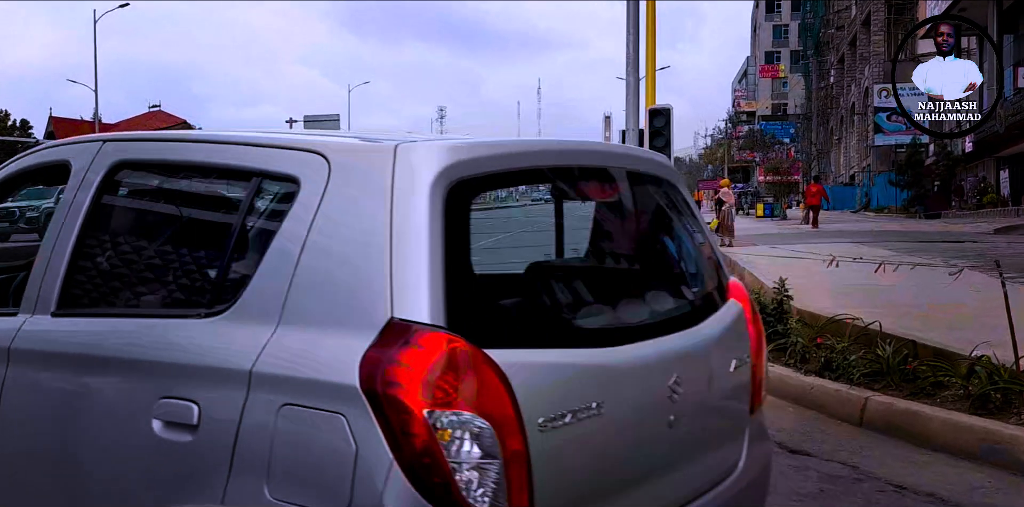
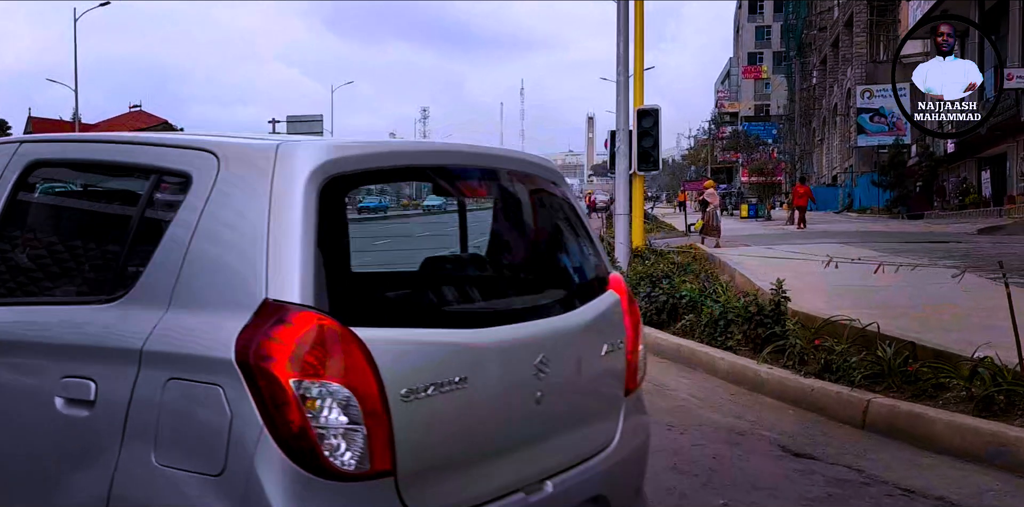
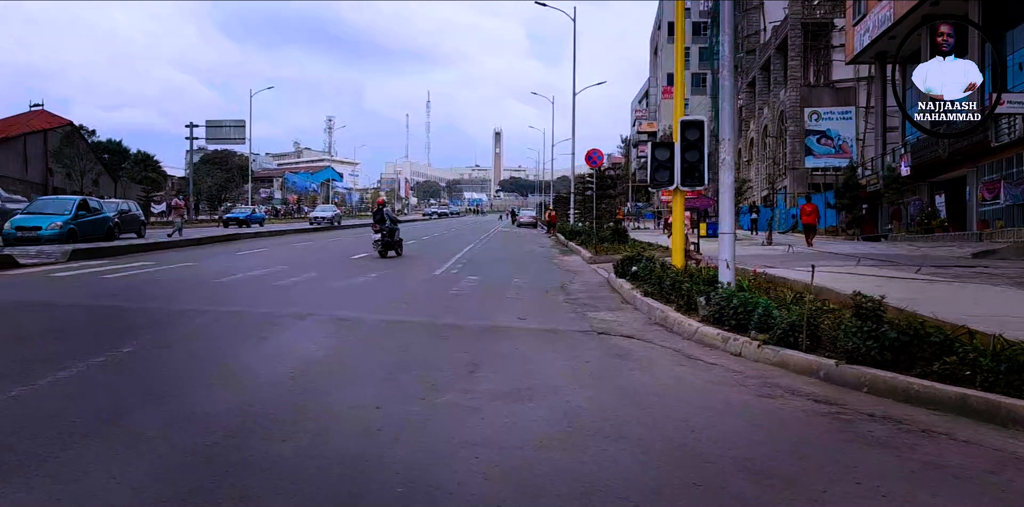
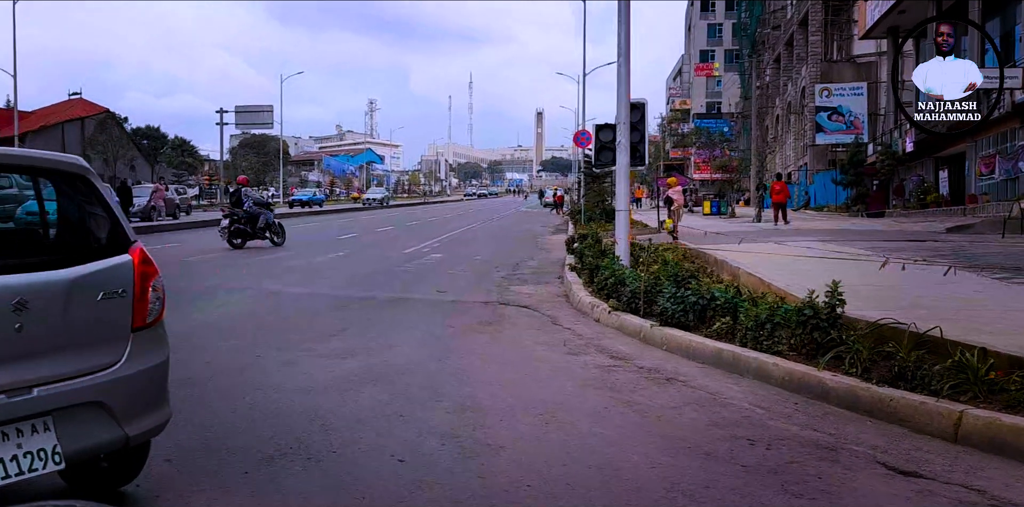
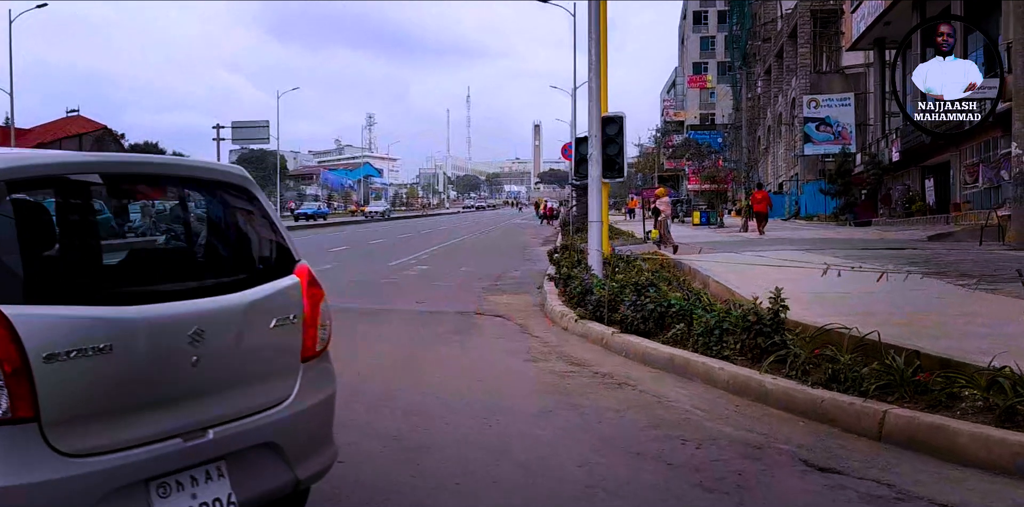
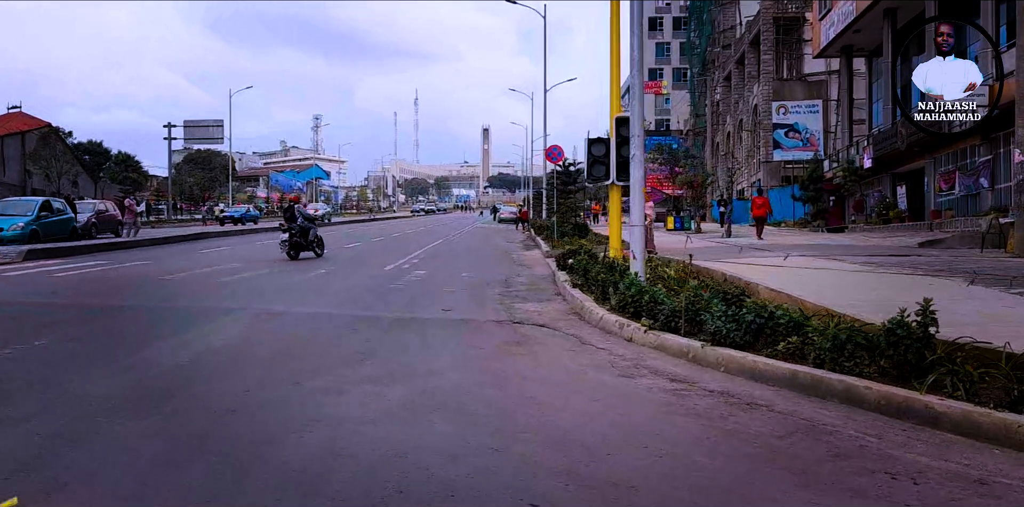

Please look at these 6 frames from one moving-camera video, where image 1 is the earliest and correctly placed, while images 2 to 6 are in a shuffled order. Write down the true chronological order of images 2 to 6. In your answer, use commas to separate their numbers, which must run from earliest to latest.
2, 5, 4, 6, 3
